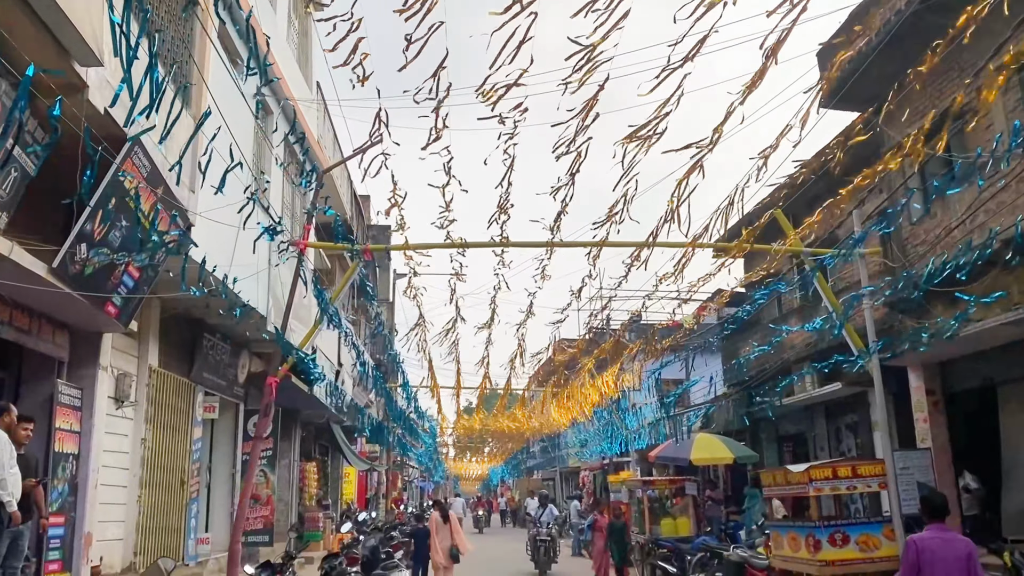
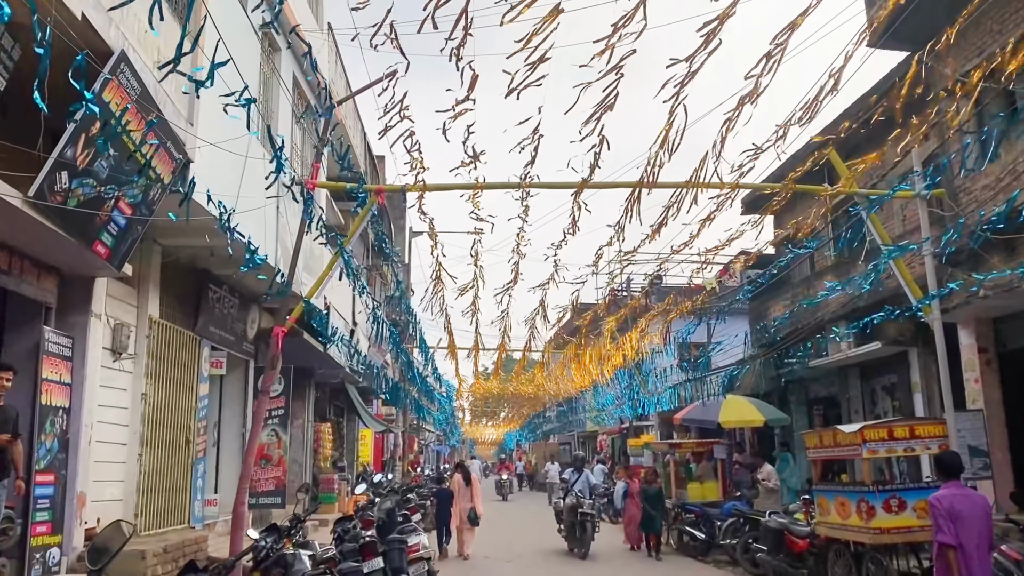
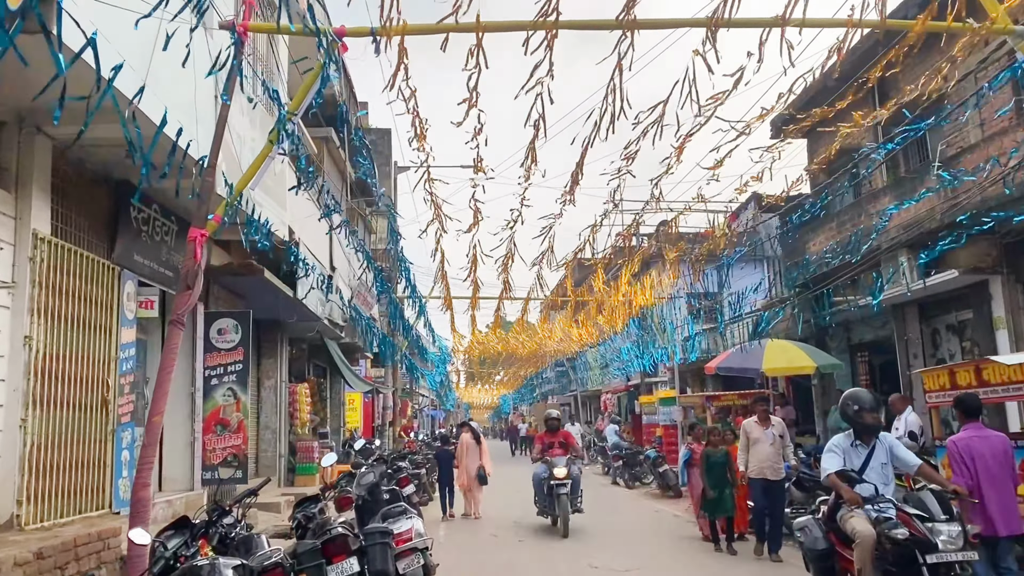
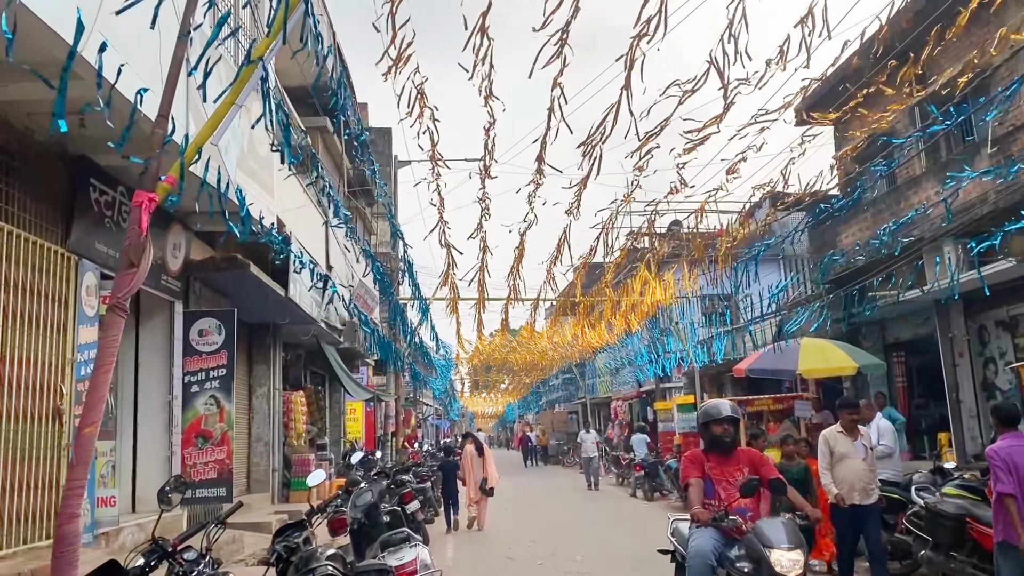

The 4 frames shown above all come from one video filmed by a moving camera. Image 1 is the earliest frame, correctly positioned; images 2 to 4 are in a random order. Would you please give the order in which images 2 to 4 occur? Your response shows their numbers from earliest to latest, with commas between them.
2, 3, 4
